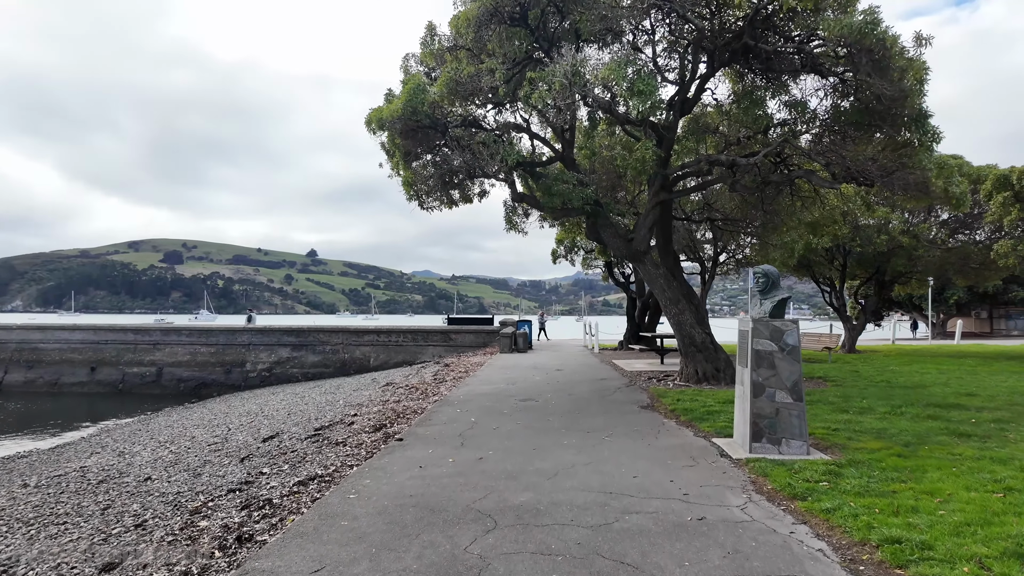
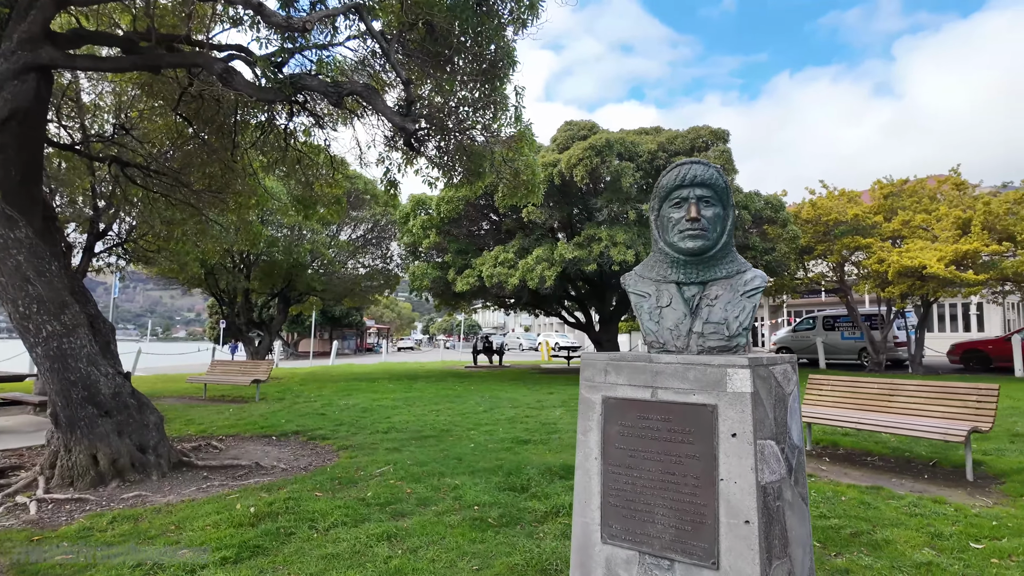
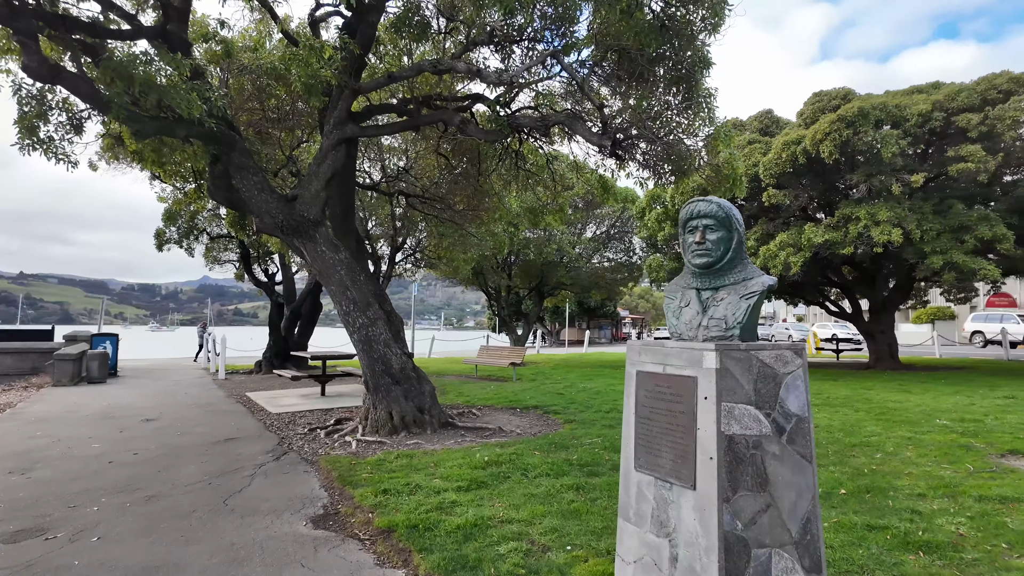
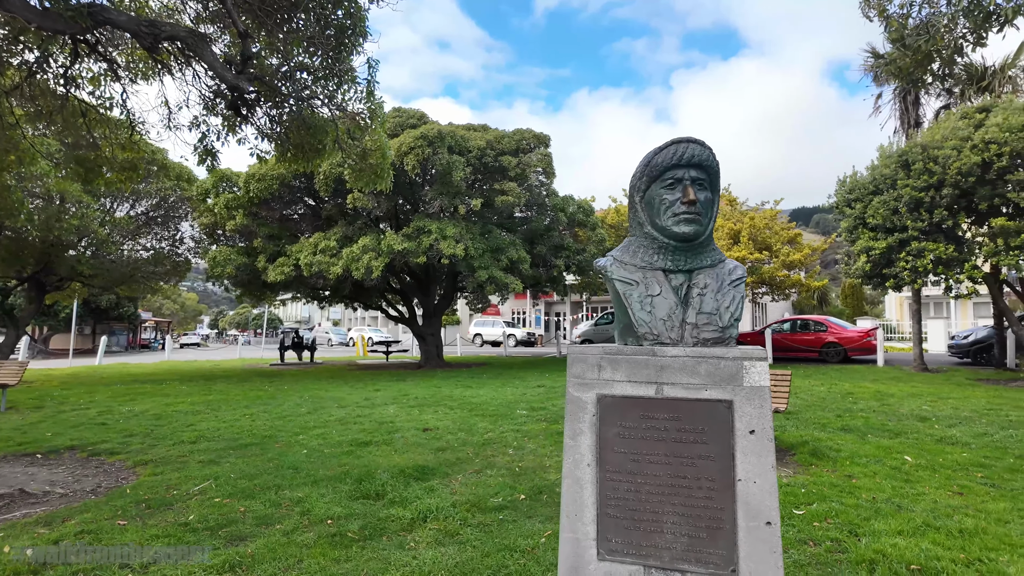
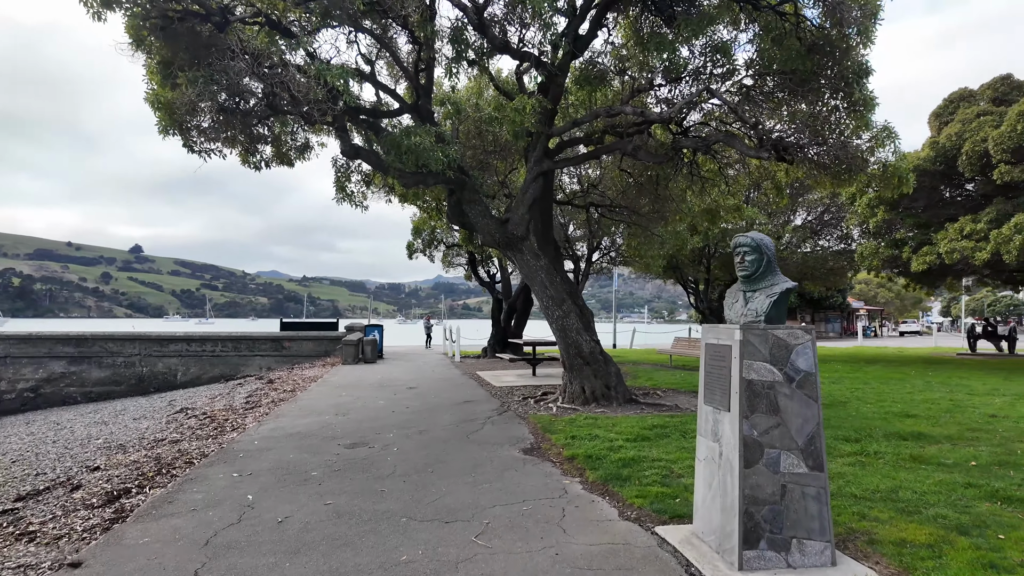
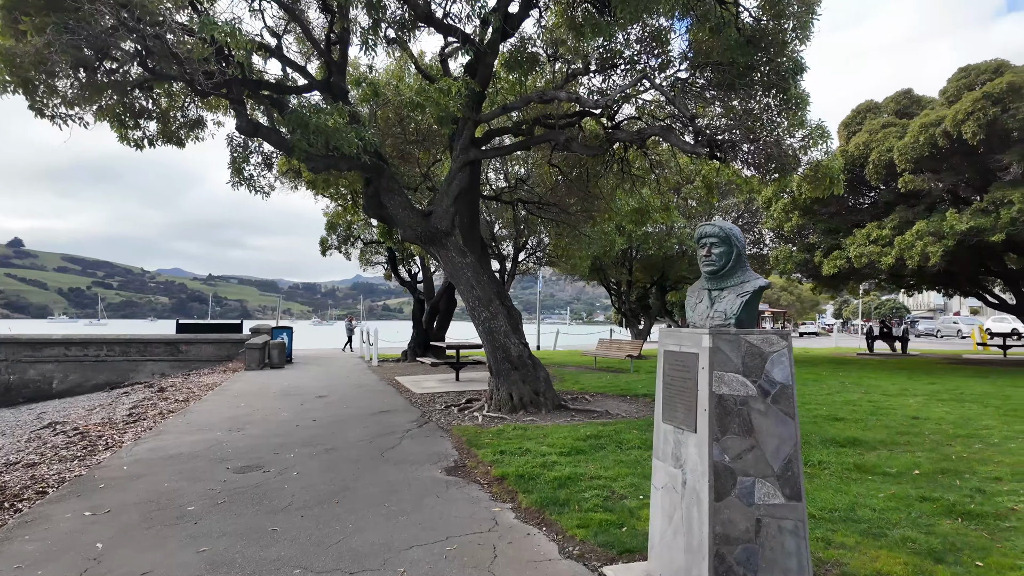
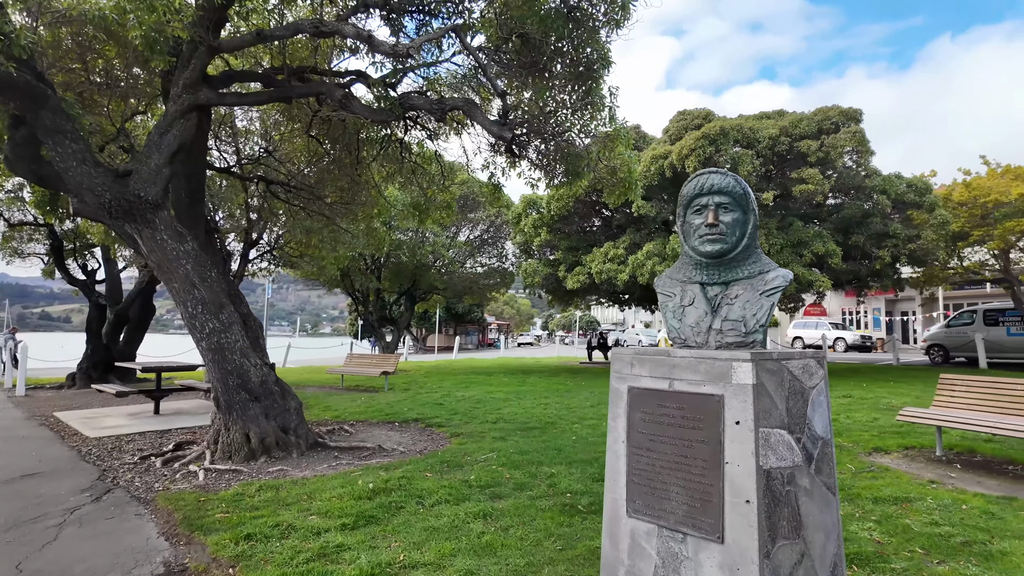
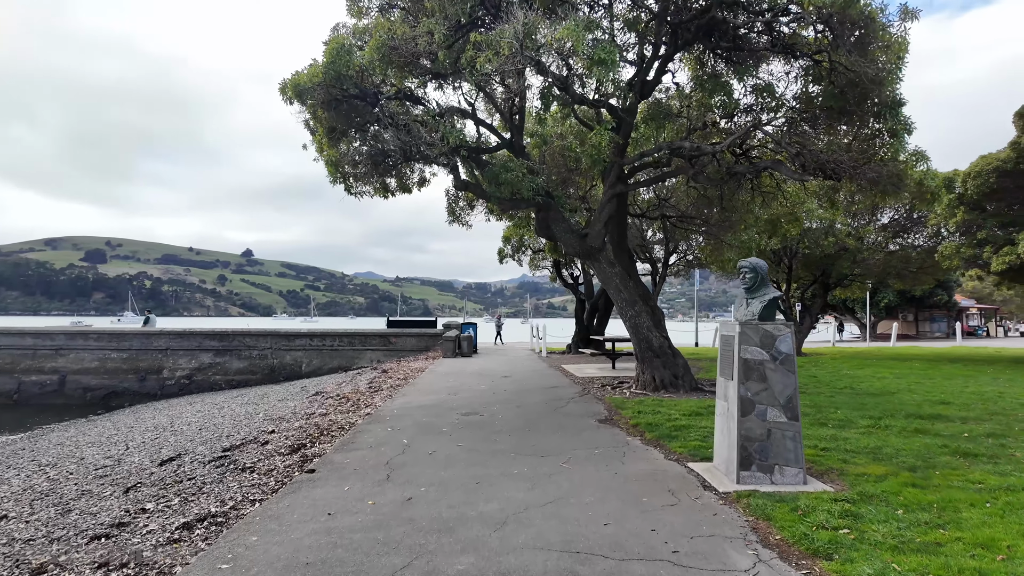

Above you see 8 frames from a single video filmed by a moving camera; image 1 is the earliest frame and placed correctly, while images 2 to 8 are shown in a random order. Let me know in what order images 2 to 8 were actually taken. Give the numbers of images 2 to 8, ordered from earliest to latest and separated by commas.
8, 5, 6, 3, 7, 2, 4
